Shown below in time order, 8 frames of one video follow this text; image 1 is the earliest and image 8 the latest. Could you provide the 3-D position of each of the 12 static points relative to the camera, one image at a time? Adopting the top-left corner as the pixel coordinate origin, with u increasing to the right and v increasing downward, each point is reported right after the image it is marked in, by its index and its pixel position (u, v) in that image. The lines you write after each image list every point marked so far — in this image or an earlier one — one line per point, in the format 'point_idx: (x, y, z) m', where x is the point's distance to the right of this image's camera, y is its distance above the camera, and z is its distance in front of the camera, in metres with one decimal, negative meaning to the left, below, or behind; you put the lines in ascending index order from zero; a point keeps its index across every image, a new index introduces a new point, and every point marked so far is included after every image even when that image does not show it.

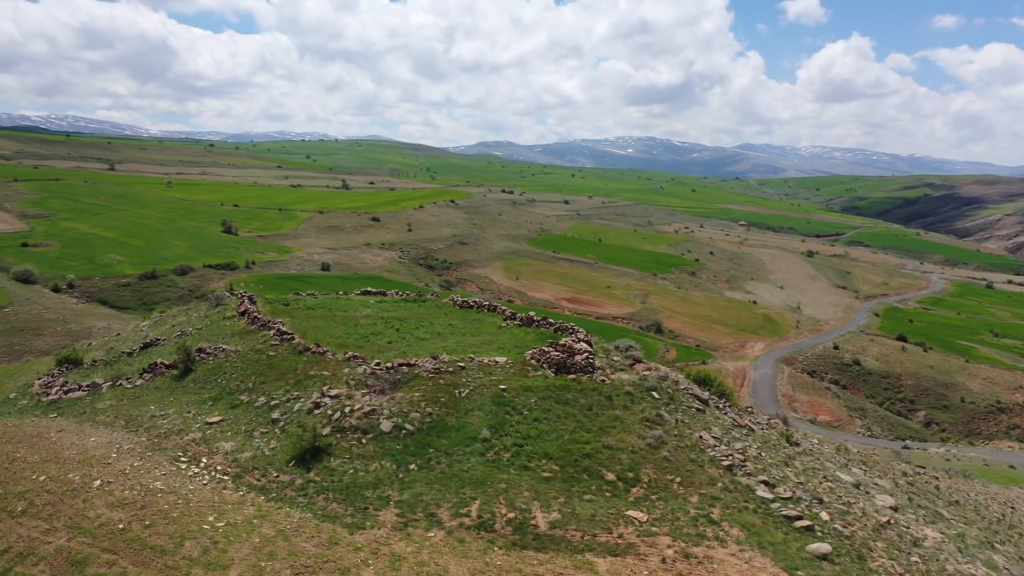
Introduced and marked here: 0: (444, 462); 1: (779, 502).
0: (-1.0, -2.6, +12.4) m
1: (+3.8, -3.1, +12.2) m
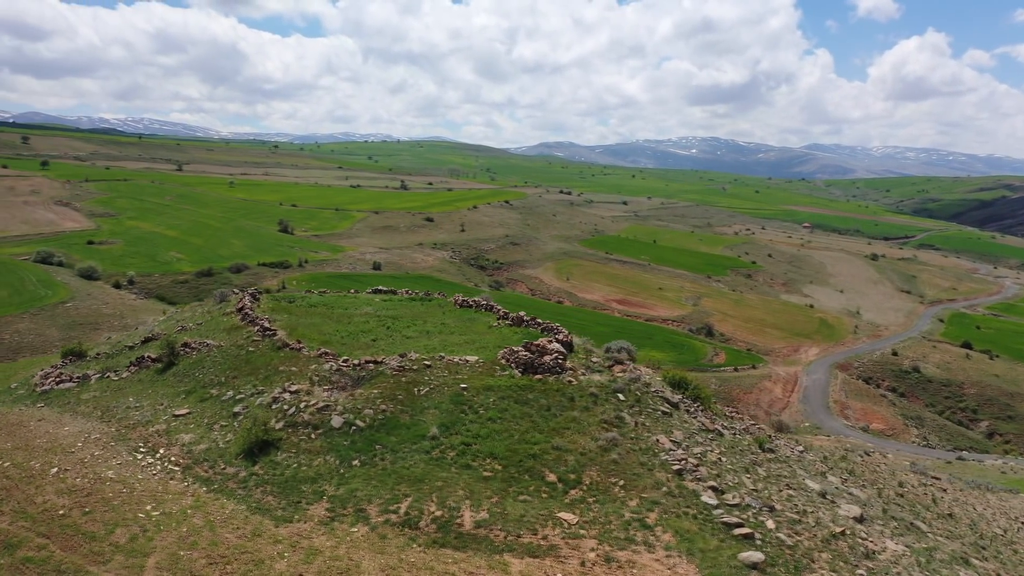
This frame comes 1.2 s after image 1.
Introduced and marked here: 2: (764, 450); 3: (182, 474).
0: (-1.8, -2.5, +12.5) m
1: (+3.0, -3.1, +11.9) m
2: (+4.6, -3.0, +15.3) m
3: (-4.9, -2.7, +12.3) m
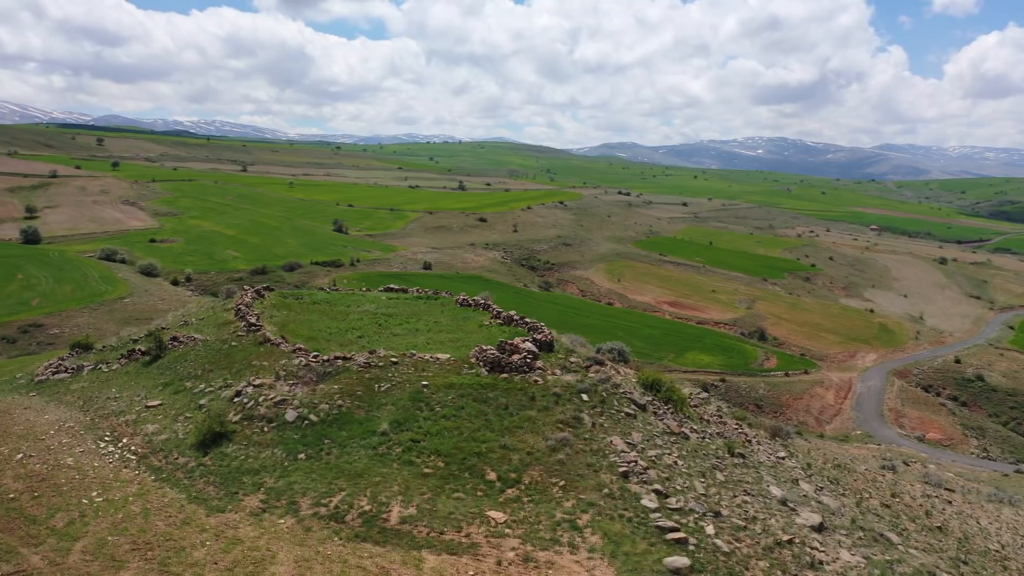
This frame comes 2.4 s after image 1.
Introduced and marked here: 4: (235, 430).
0: (-2.7, -2.5, +12.6) m
1: (+2.1, -3.1, +11.7) m
2: (+3.9, -3.0, +14.9) m
3: (-5.7, -2.7, +12.7) m
4: (-4.4, -2.2, +13.2) m
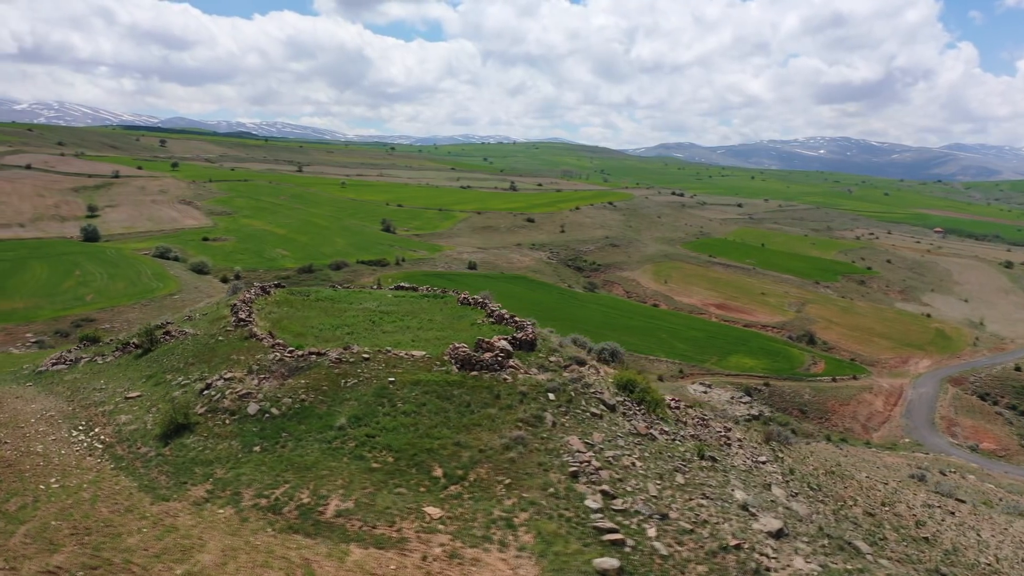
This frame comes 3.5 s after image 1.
0: (-3.4, -2.4, +12.8) m
1: (+1.2, -3.1, +11.6) m
2: (+3.3, -3.0, +14.7) m
3: (-6.4, -2.6, +13.1) m
4: (-5.1, -2.2, +13.5) m
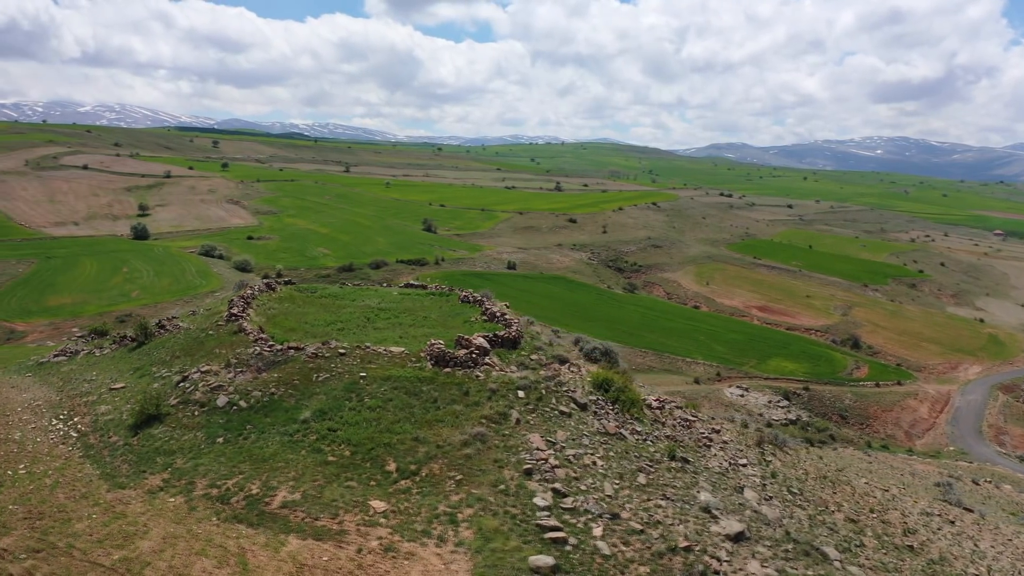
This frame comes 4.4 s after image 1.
0: (-4.1, -2.3, +13.1) m
1: (+0.5, -3.1, +11.6) m
2: (+2.8, -3.0, +14.5) m
3: (-7.1, -2.5, +13.5) m
4: (-5.7, -2.1, +13.8) m
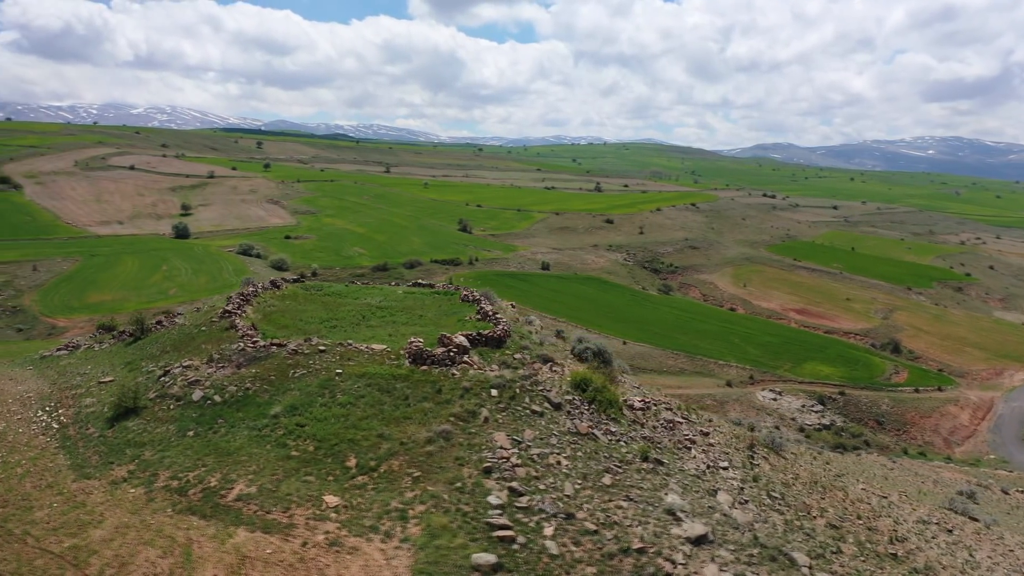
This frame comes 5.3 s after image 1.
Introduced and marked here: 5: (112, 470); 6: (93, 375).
0: (-4.6, -2.3, +13.3) m
1: (-0.1, -3.1, +11.5) m
2: (+2.3, -3.0, +14.4) m
3: (-7.6, -2.4, +13.9) m
4: (-6.2, -2.0, +14.1) m
5: (-5.8, -2.7, +12.3) m
6: (-8.4, -1.8, +16.7) m
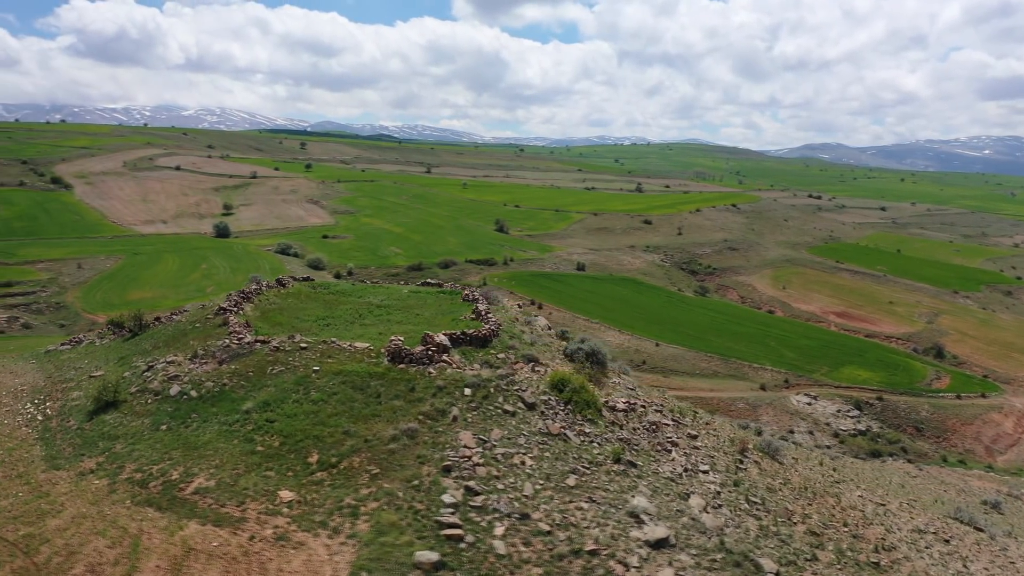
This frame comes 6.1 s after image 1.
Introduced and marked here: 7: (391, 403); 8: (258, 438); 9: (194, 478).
0: (-5.2, -2.2, +13.6) m
1: (-0.8, -3.0, +11.6) m
2: (+1.8, -3.0, +14.3) m
3: (-8.1, -2.3, +14.3) m
4: (-6.7, -2.0, +14.5) m
5: (-6.4, -2.6, +12.6) m
6: (-8.7, -1.7, +17.2) m
7: (-2.1, -2.0, +14.3) m
8: (-4.0, -2.4, +13.2) m
9: (-4.5, -2.7, +11.9) m
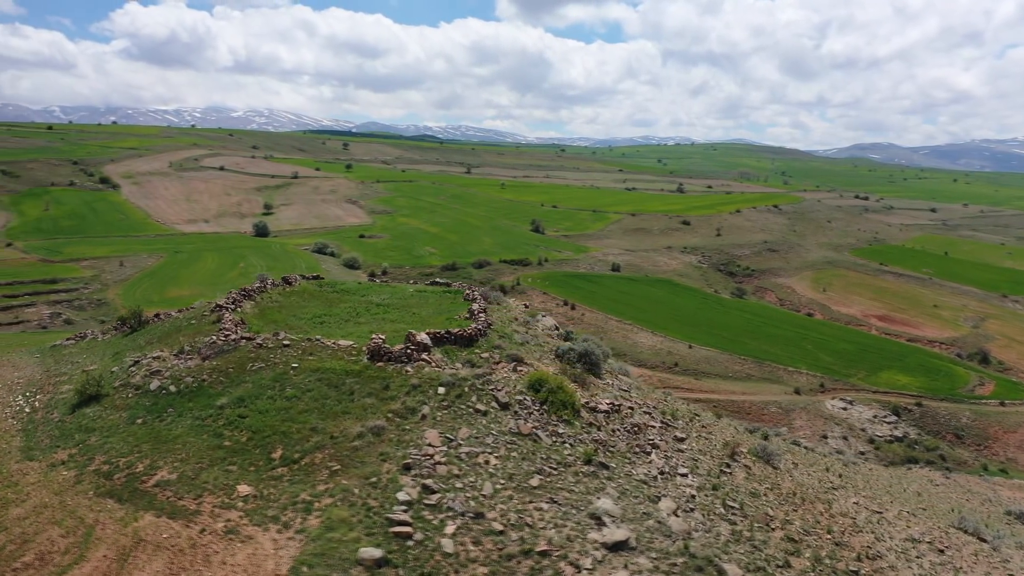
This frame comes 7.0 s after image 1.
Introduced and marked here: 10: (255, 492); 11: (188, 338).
0: (-5.7, -2.2, +13.8) m
1: (-1.4, -3.0, +11.6) m
2: (+1.3, -3.0, +14.2) m
3: (-8.6, -2.2, +14.7) m
4: (-7.2, -1.9, +14.8) m
5: (-7.0, -2.6, +12.9) m
6: (-9.1, -1.6, +17.6) m
7: (-2.6, -1.9, +14.4) m
8: (-4.5, -2.3, +13.4) m
9: (-5.1, -2.7, +12.2) m
10: (-3.6, -2.9, +11.7) m
11: (-6.7, -1.0, +17.3) m
